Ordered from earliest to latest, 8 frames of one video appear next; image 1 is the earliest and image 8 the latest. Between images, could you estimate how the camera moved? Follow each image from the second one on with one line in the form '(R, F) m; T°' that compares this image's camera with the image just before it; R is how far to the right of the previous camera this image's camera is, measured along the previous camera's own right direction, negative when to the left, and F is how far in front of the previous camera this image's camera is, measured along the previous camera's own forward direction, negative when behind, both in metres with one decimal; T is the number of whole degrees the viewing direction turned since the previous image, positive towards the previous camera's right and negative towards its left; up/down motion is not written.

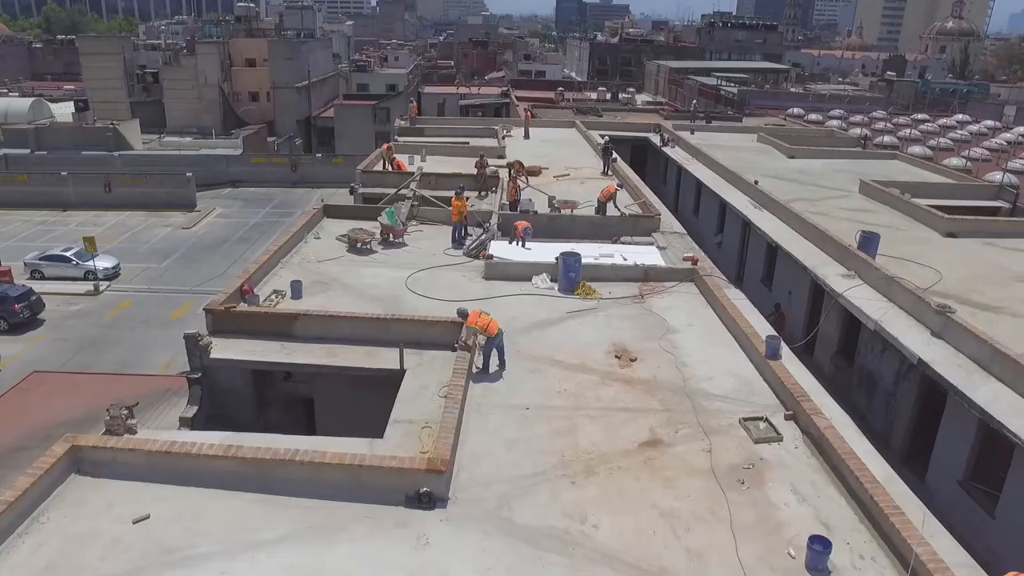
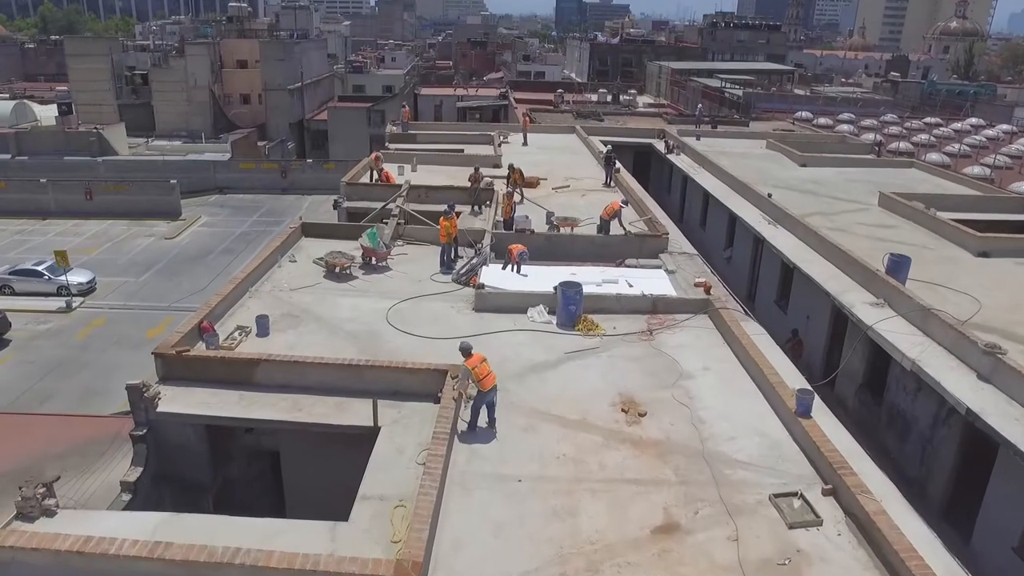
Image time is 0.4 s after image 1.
(+0.1, +1.8) m; 0°
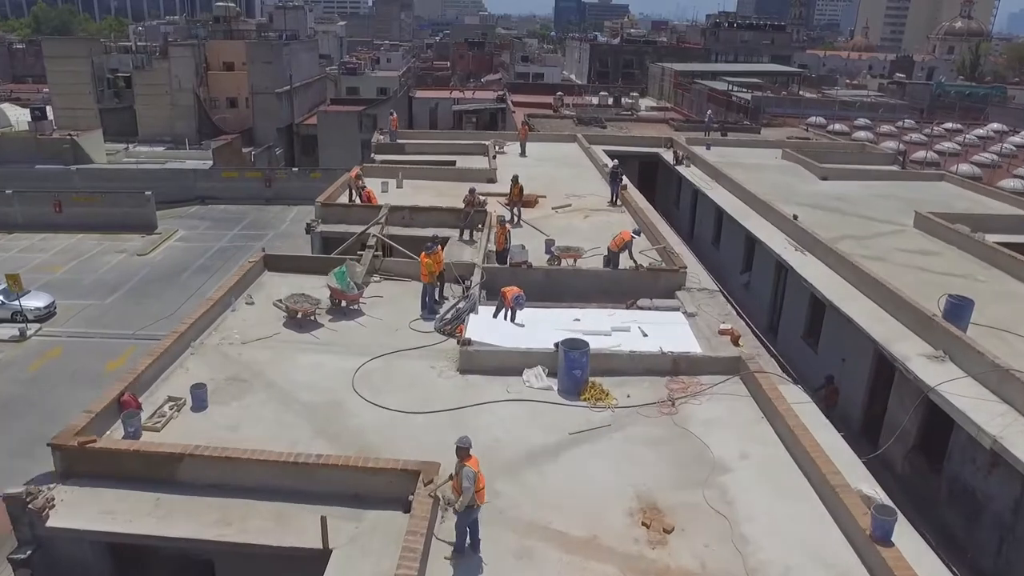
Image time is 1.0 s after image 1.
(+0.1, +2.7) m; 0°
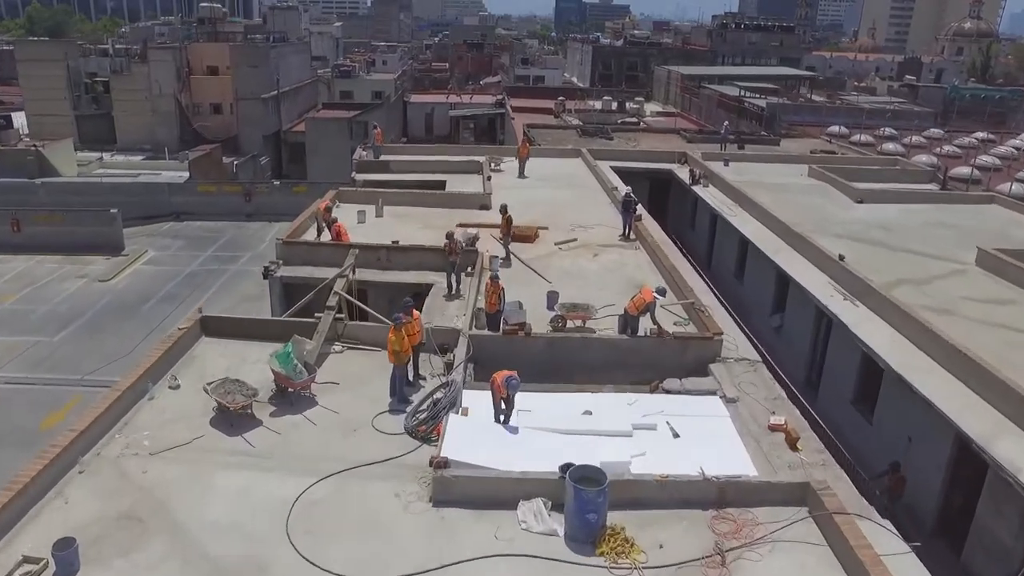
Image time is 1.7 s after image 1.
(+0.1, +3.4) m; 0°
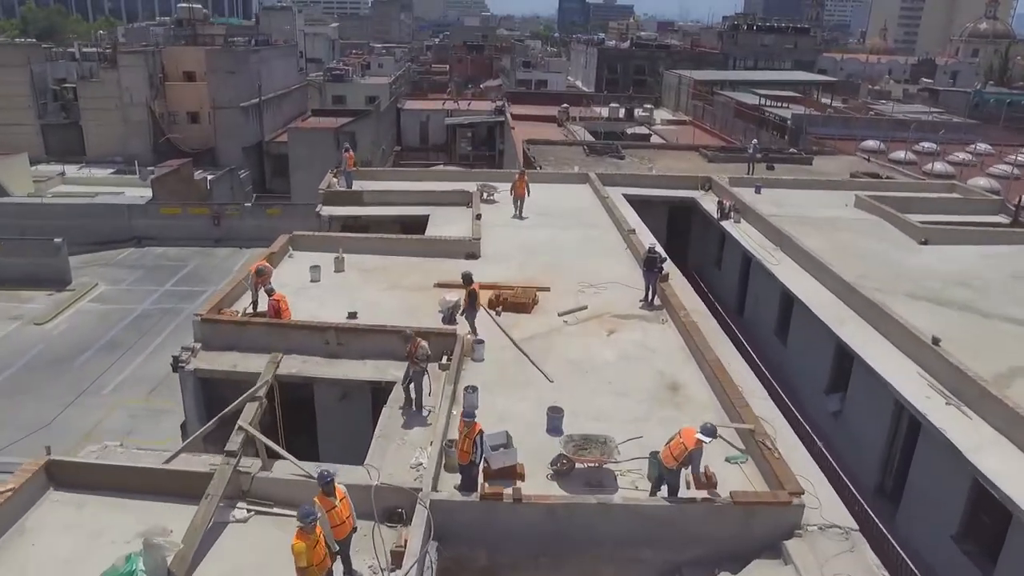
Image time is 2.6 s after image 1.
(+0.3, +4.6) m; 0°
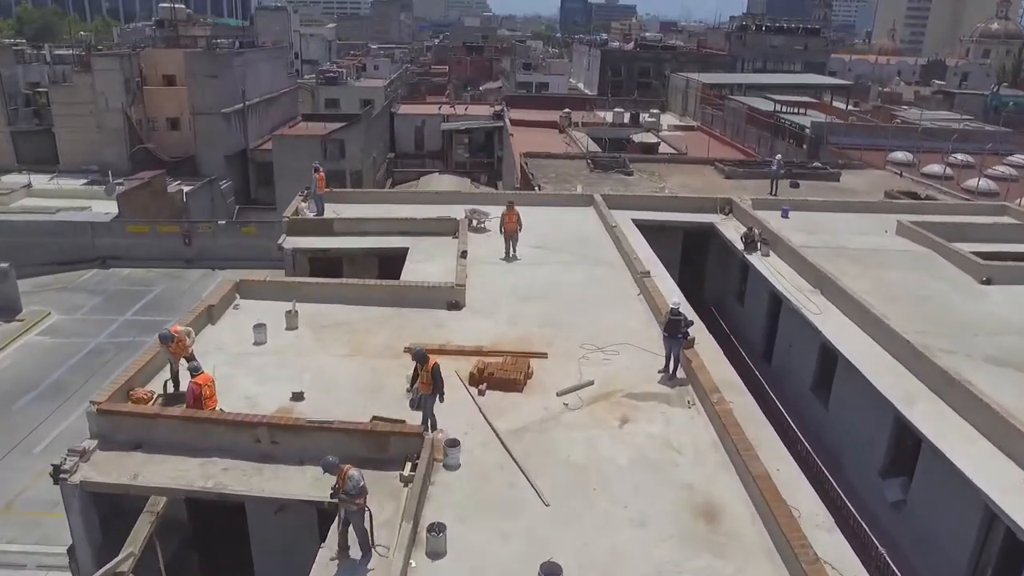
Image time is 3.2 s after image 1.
(+0.3, +3.3) m; 0°
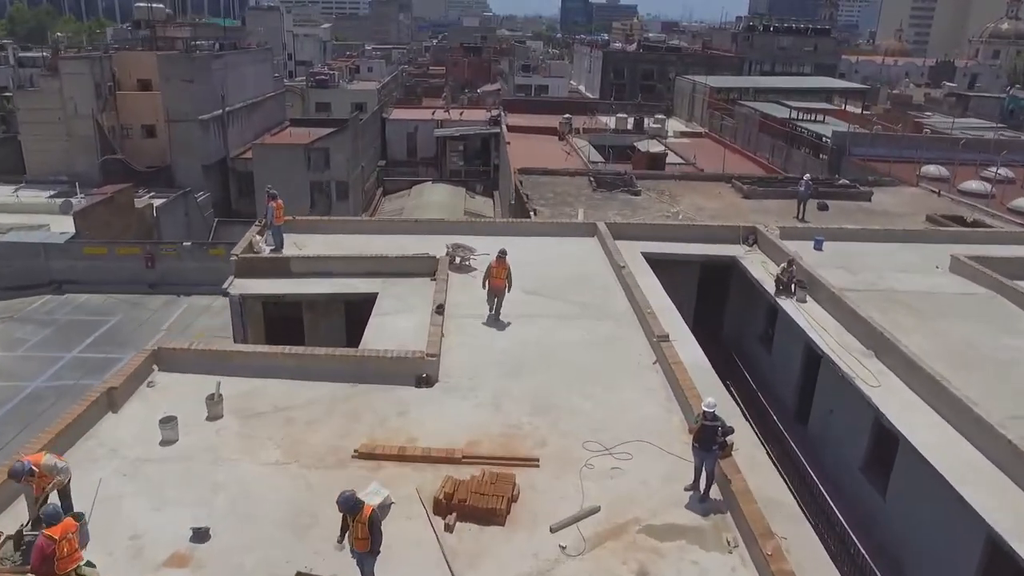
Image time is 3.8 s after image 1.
(+0.3, +3.3) m; 0°
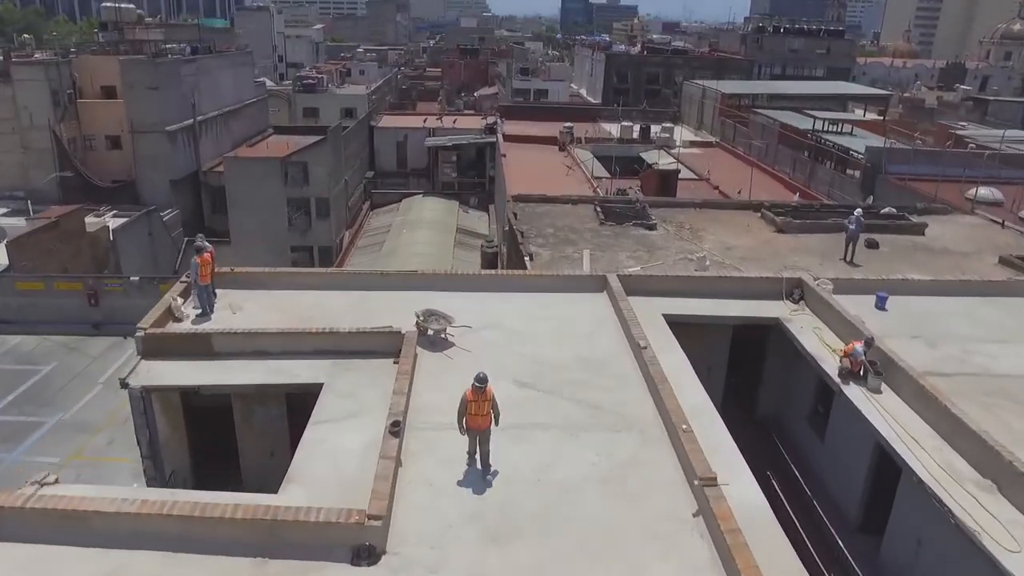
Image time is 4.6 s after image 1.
(+0.2, +4.2) m; 0°
